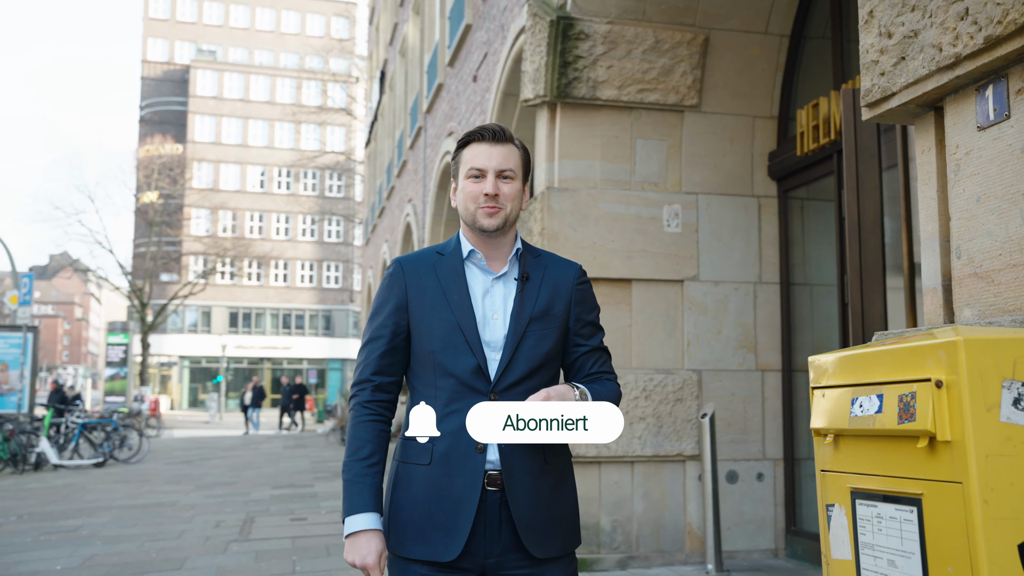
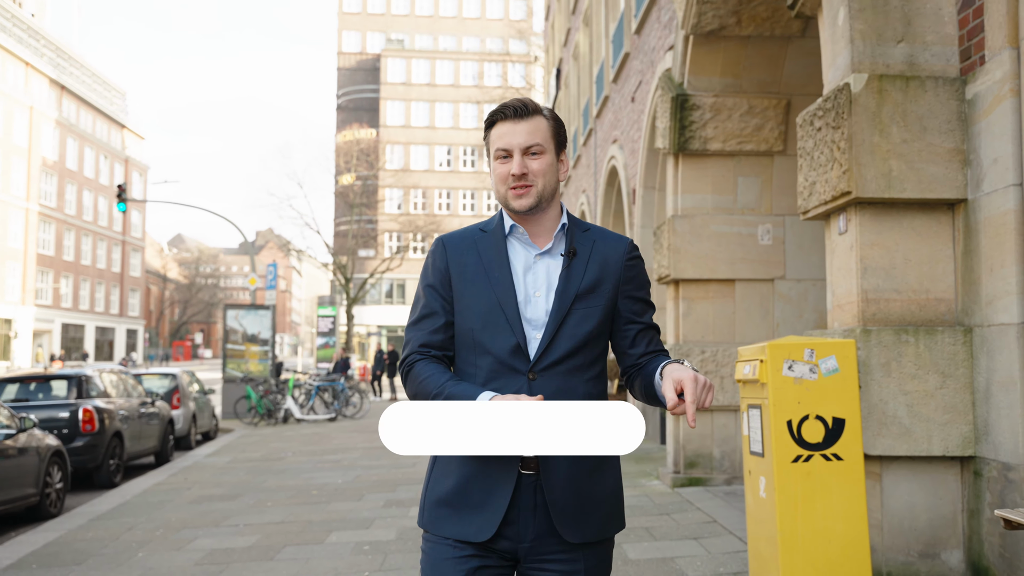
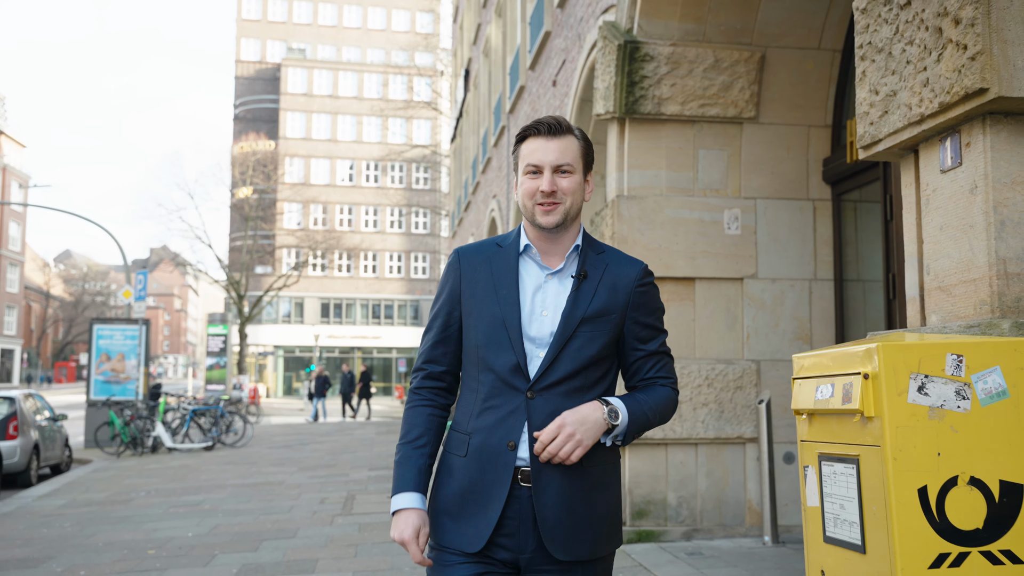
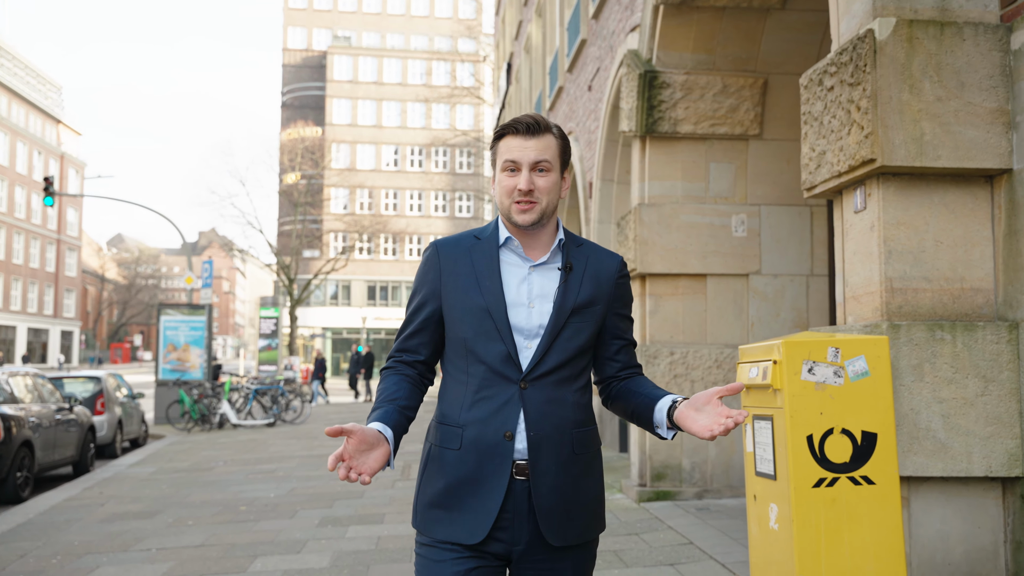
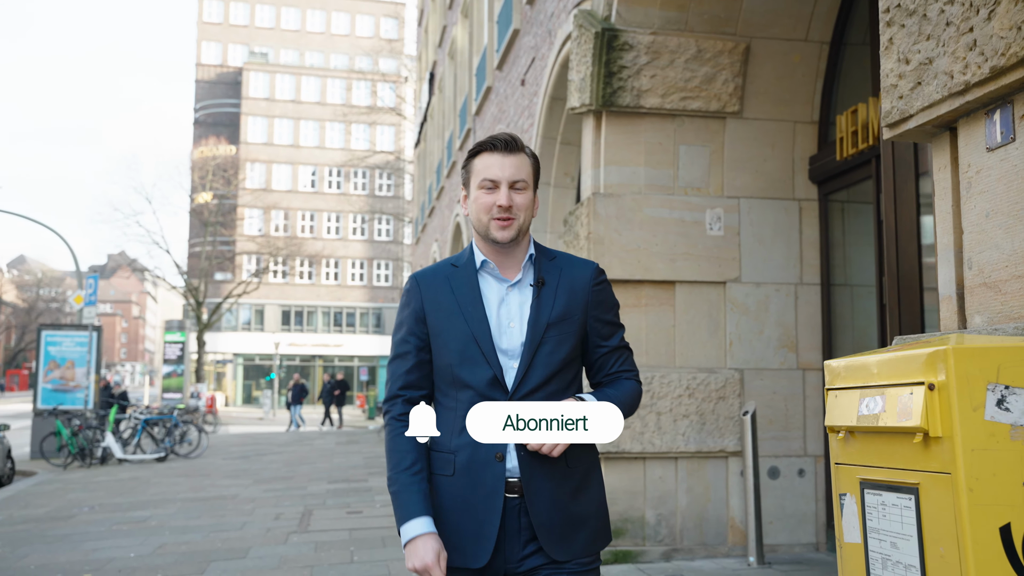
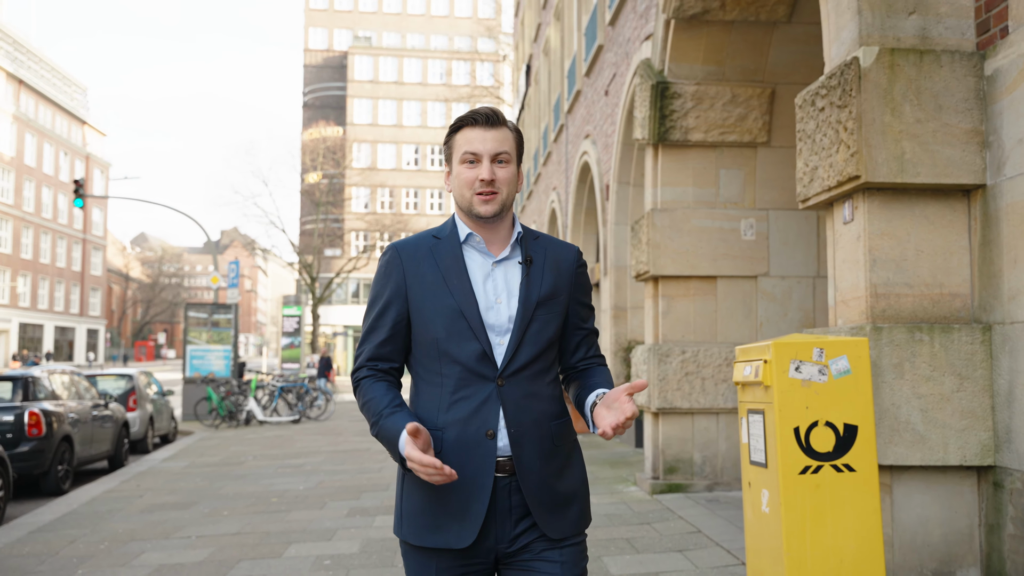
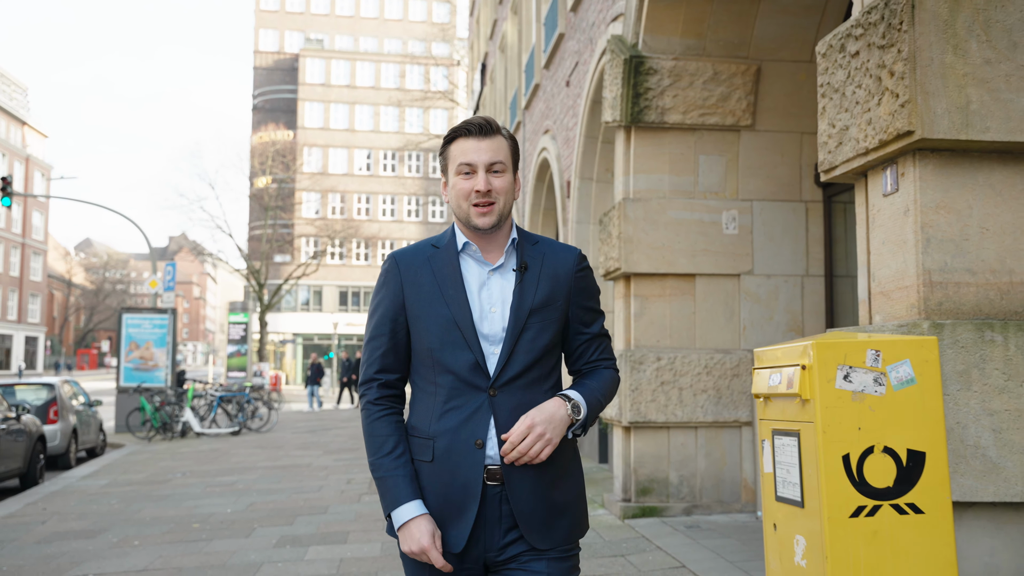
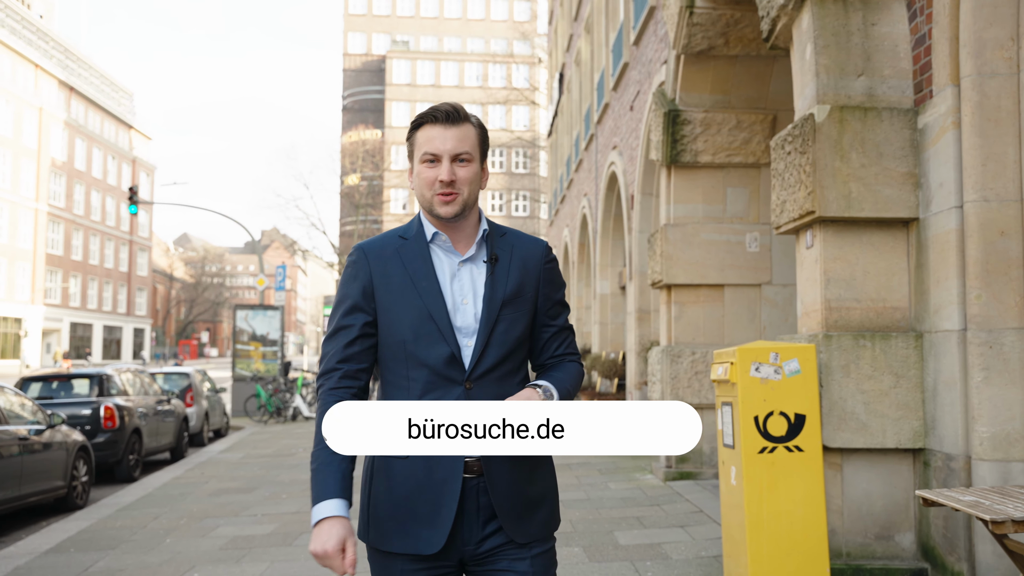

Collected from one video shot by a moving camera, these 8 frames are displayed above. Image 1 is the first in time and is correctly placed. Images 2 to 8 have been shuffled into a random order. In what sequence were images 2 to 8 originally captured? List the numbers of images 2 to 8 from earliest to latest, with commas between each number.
5, 3, 7, 4, 6, 2, 8
